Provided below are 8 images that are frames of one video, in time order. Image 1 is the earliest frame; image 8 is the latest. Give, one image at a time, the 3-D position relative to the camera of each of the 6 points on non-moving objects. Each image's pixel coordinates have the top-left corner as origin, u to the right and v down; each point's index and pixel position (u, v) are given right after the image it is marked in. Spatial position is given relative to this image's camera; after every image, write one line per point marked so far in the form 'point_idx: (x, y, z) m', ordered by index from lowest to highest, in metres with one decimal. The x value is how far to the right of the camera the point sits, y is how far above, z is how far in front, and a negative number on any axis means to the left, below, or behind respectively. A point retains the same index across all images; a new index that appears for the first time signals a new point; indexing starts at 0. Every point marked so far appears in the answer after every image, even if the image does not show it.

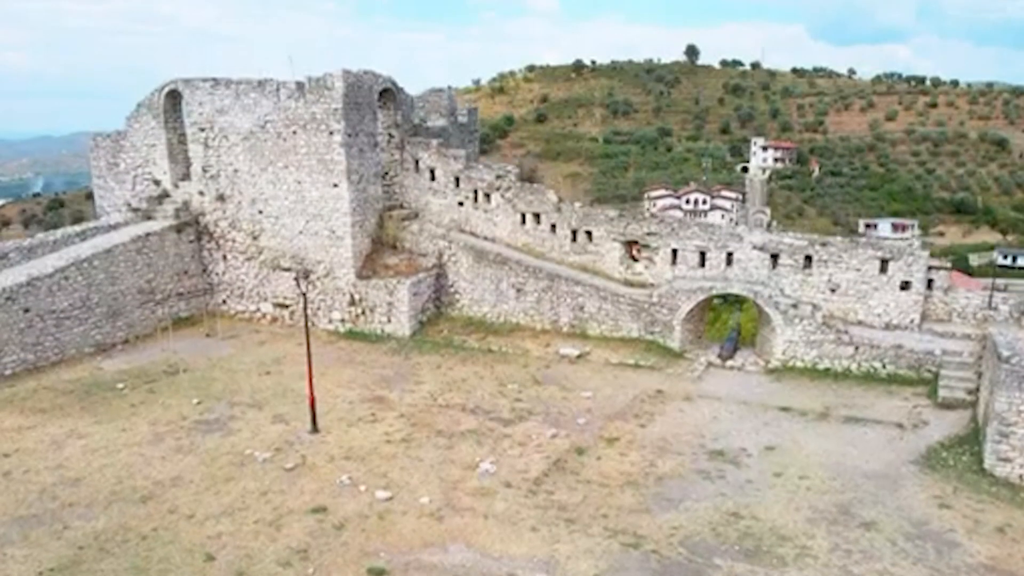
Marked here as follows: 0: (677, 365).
0: (+3.7, -1.7, +17.6) m
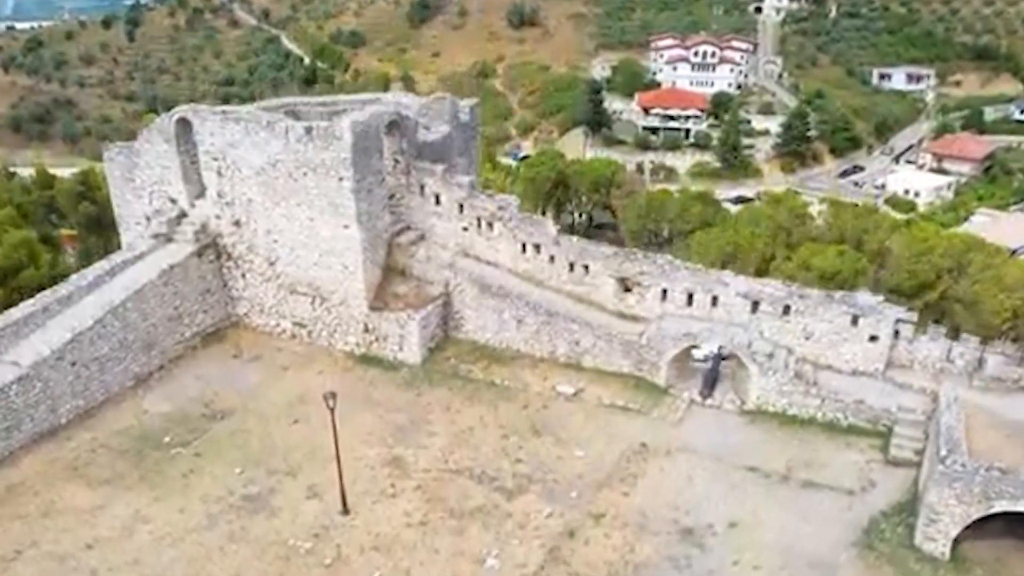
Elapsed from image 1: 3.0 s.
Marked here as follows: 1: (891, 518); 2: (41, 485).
0: (+3.7, -3.0, +19.6) m
1: (+7.9, -4.8, +16.2) m
2: (-10.1, -4.3, +16.7) m
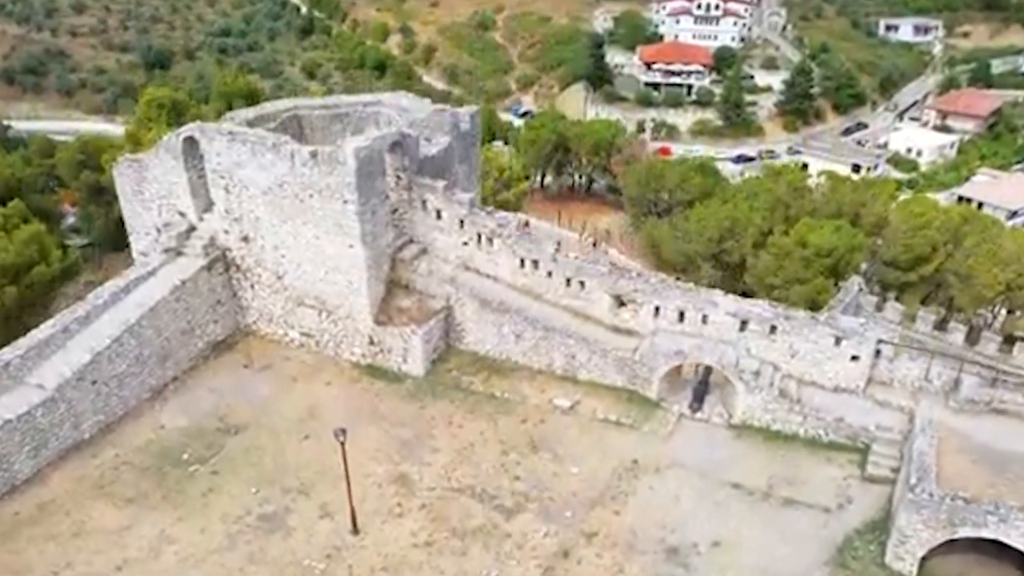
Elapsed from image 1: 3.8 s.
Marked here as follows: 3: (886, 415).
0: (+3.7, -3.5, +20.6) m
1: (+7.8, -5.5, +17.4) m
2: (-10.1, -5.0, +17.9) m
3: (+9.4, -3.2, +19.6) m
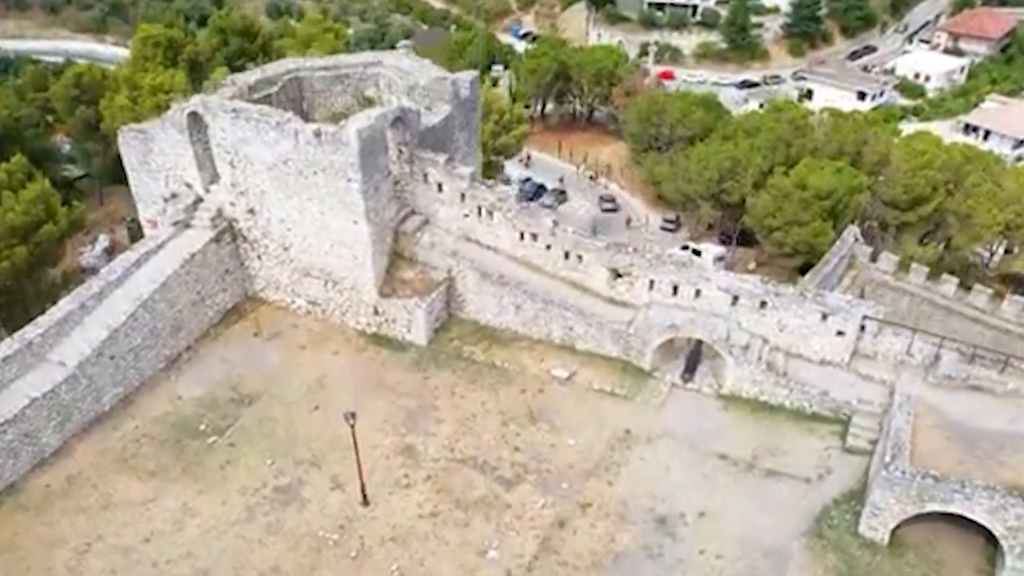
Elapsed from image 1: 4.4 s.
0: (+3.7, -2.8, +21.6) m
1: (+7.8, -5.2, +18.6) m
2: (-10.1, -4.7, +19.1) m
3: (+9.4, -2.6, +20.6) m
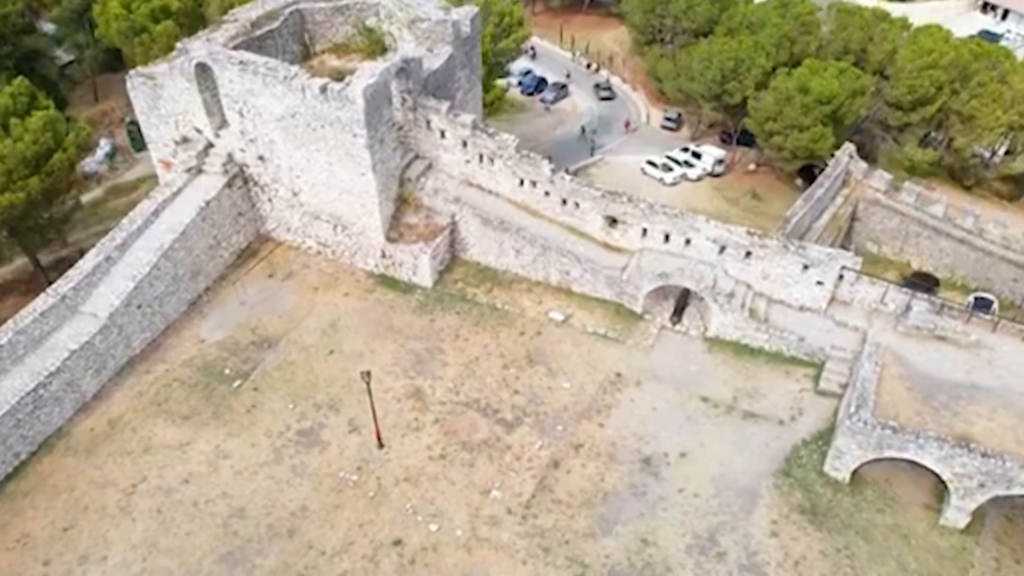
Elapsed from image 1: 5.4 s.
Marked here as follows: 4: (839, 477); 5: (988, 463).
0: (+3.7, -1.4, +23.2) m
1: (+7.8, -4.2, +20.6) m
2: (-10.1, -3.6, +21.0) m
3: (+9.4, -1.3, +22.2) m
4: (+8.3, -4.8, +19.8) m
5: (+11.1, -4.1, +18.1) m
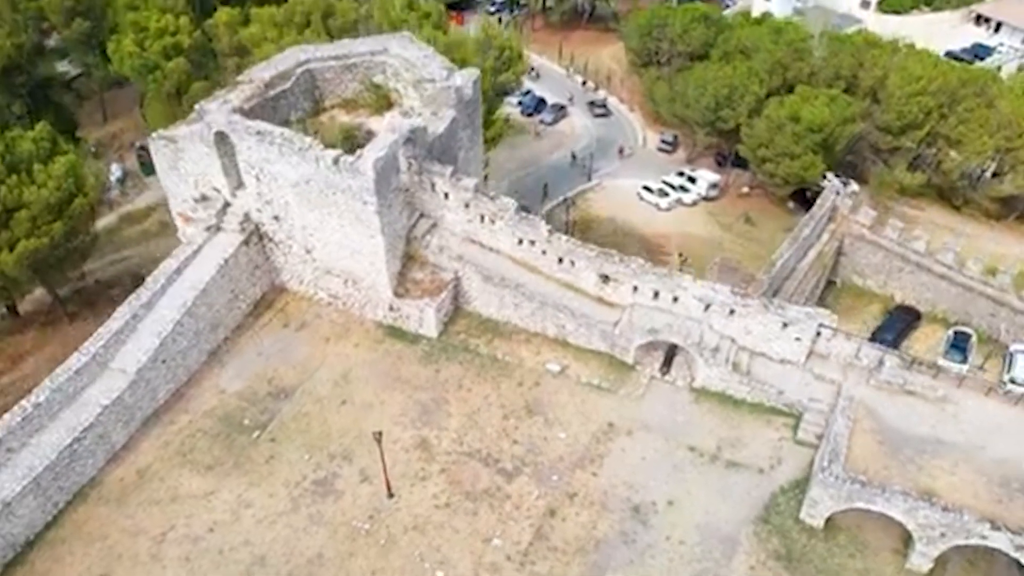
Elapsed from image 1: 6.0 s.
0: (+3.7, -3.1, +24.9) m
1: (+7.8, -5.9, +22.2) m
2: (-10.1, -5.3, +22.6) m
3: (+9.4, -3.0, +23.8) m
4: (+8.3, -6.5, +21.5) m
5: (+11.1, -5.8, +19.8) m
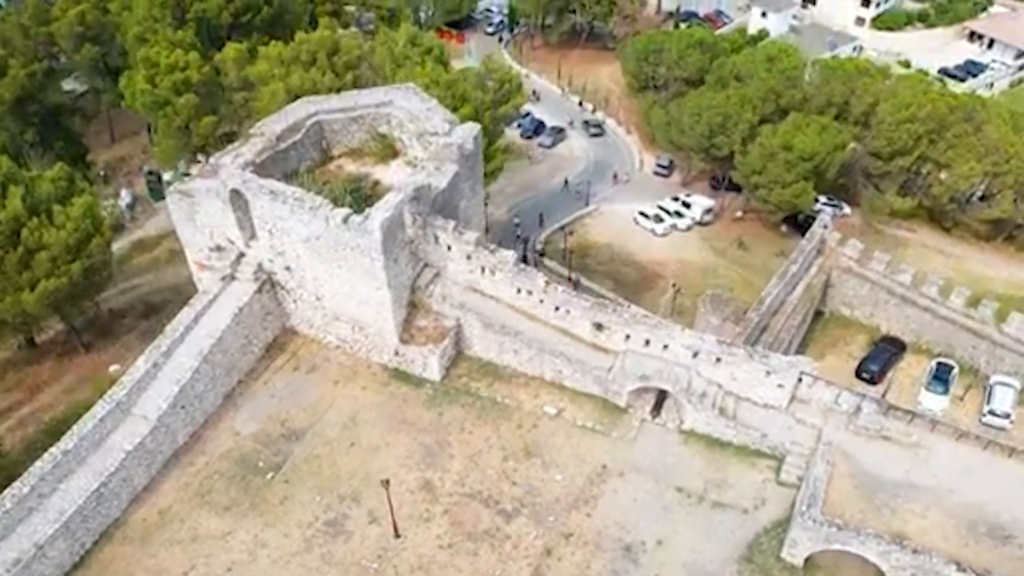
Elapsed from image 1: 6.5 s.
0: (+3.7, -4.7, +26.3) m
1: (+7.8, -7.5, +23.7) m
2: (-10.2, -6.9, +24.1) m
3: (+9.4, -4.6, +25.3) m
4: (+8.3, -8.1, +22.9) m
5: (+11.0, -7.4, +21.2) m
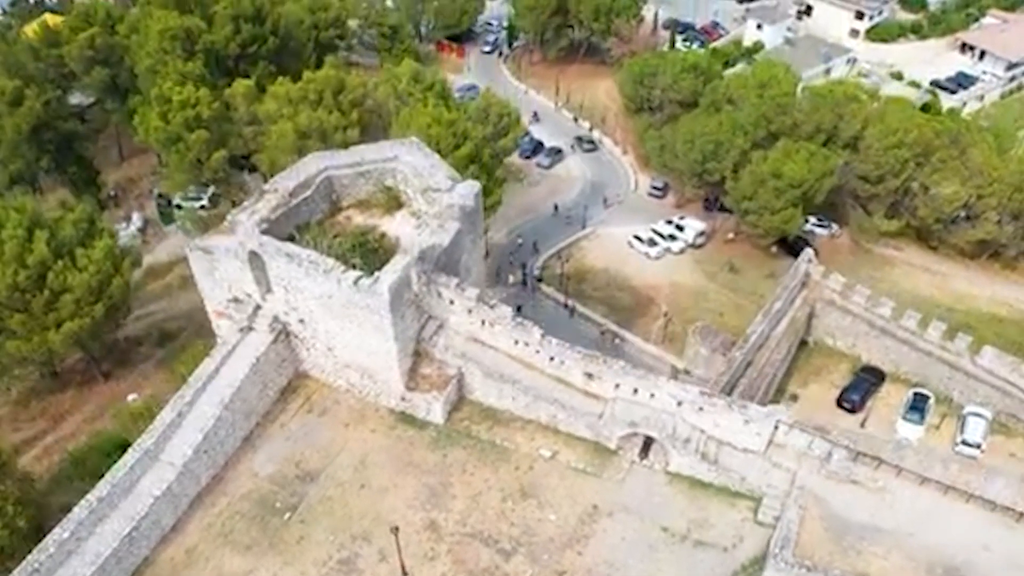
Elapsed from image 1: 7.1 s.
0: (+3.6, -6.6, +28.5) m
1: (+7.7, -9.4, +25.8) m
2: (-10.2, -8.9, +26.2) m
3: (+9.3, -6.5, +27.4) m
4: (+8.2, -10.0, +25.1) m
5: (+11.0, -9.3, +23.4) m
